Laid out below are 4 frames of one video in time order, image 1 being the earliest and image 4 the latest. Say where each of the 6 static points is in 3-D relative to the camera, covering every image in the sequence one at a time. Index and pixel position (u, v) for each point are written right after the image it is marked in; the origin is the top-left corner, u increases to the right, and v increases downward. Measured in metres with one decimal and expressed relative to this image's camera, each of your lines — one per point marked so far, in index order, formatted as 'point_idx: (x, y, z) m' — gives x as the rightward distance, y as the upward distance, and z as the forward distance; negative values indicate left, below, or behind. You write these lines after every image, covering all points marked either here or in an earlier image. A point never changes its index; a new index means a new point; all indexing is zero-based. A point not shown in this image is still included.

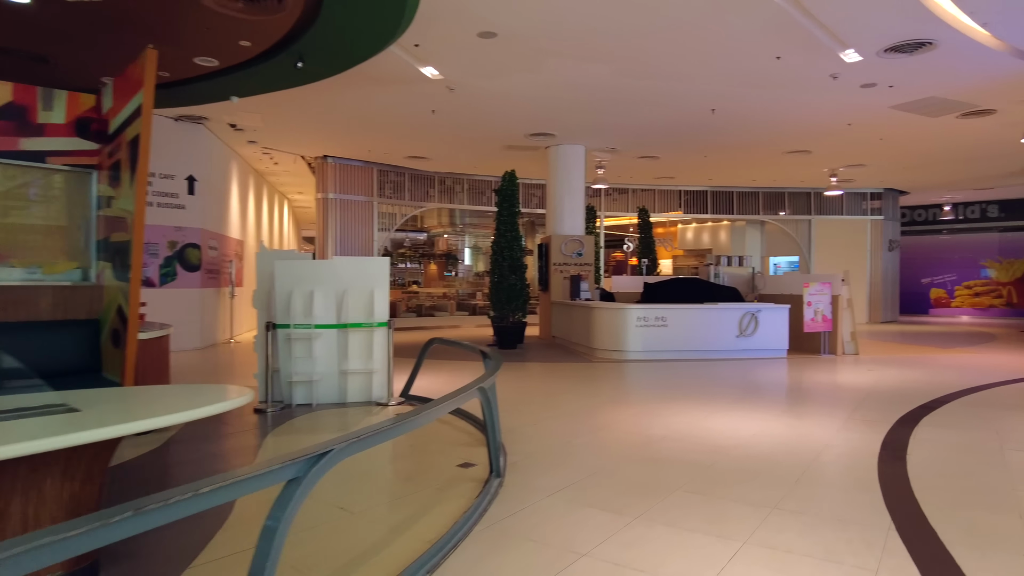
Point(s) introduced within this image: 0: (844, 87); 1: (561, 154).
0: (+4.1, +2.5, +8.1) m
1: (+0.8, +2.3, +11.3) m
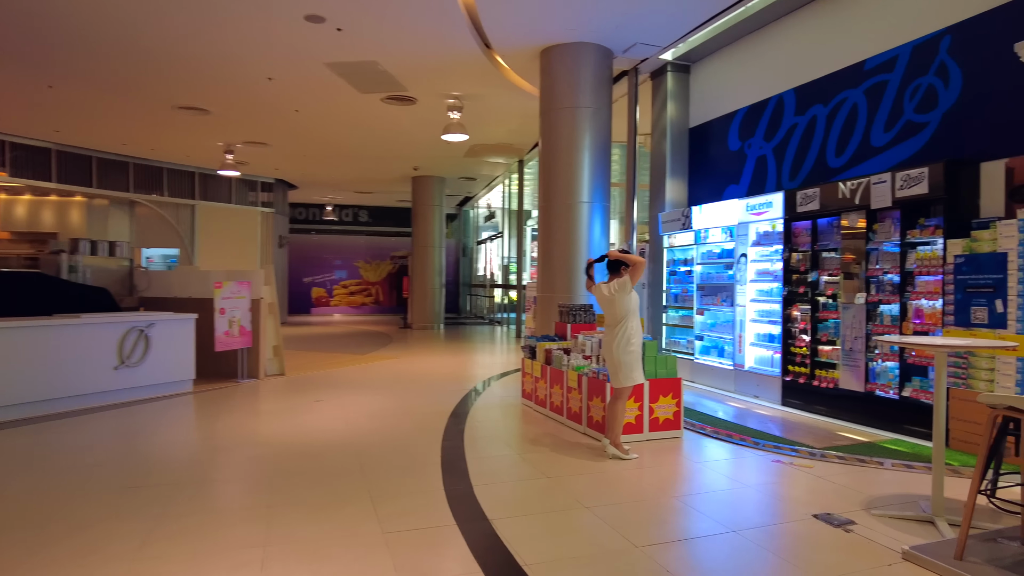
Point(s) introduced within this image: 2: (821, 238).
0: (-2.0, +2.5, +5.8) m
1: (-6.6, +2.3, +5.2) m
2: (+2.4, +0.4, +5.1) m
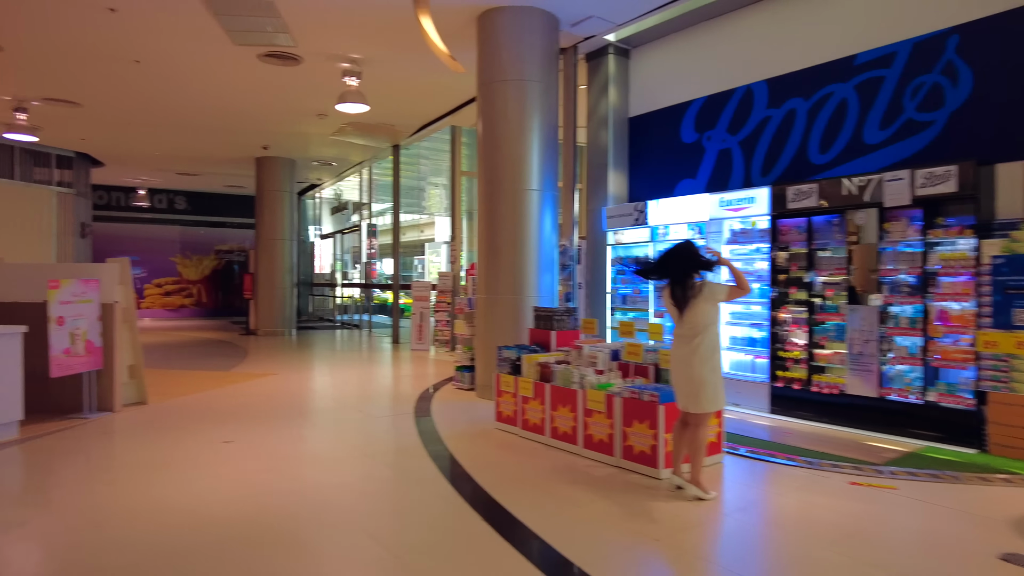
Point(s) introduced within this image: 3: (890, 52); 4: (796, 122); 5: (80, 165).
0: (-2.2, +2.5, +4.2) m
1: (-6.4, +2.3, +2.3) m
2: (+2.3, +0.4, +4.9) m
3: (+2.7, +1.7, +4.7) m
4: (+2.3, +1.3, +5.3) m
5: (-8.2, +2.3, +12.3) m
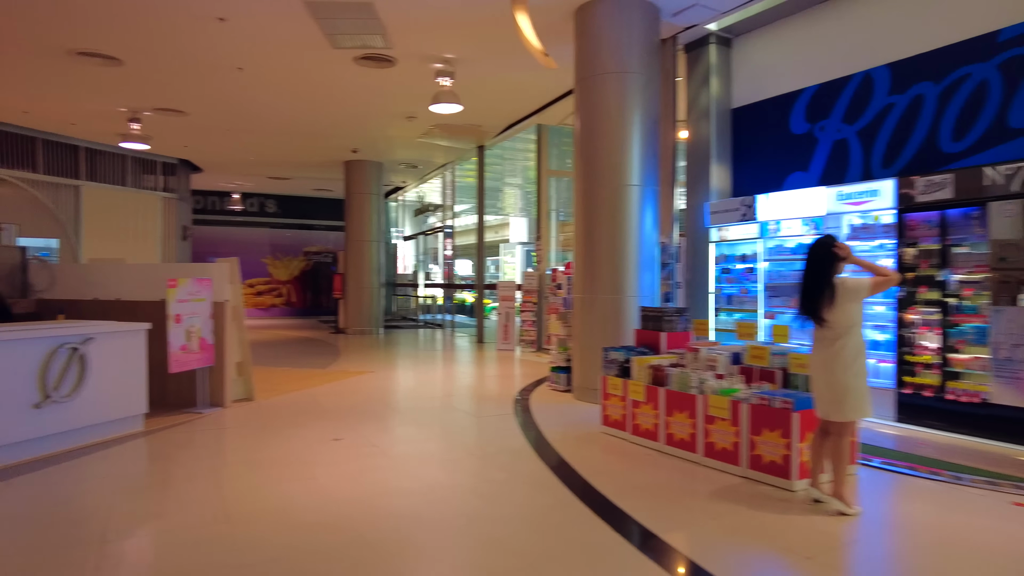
0: (-1.5, +2.5, +4.3) m
1: (-5.8, +2.3, +2.8) m
2: (+3.0, +0.4, +4.5) m
3: (+3.4, +1.7, +4.2) m
4: (+3.1, +1.3, +4.9) m
5: (-6.6, +2.3, +12.9) m
